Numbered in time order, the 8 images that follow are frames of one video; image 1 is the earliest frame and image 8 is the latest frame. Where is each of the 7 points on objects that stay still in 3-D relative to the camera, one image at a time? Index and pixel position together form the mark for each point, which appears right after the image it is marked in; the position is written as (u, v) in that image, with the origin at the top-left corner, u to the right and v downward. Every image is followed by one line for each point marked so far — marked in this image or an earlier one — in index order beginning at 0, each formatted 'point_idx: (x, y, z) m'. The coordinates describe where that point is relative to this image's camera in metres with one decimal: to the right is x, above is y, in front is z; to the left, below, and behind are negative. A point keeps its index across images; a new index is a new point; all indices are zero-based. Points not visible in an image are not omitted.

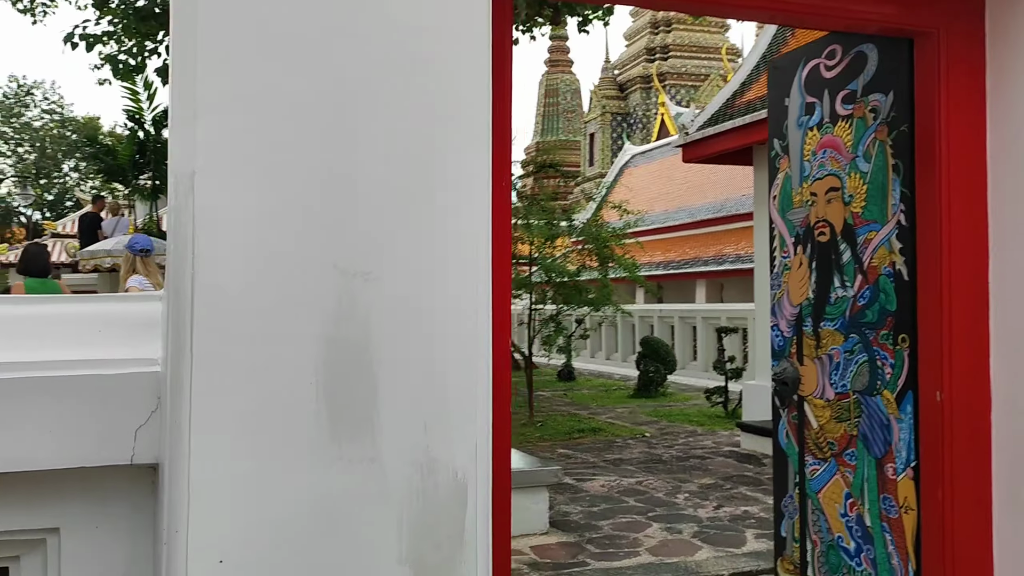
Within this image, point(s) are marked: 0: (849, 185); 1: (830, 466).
0: (+0.8, +0.3, +2.2) m
1: (+0.8, -0.5, +2.3) m
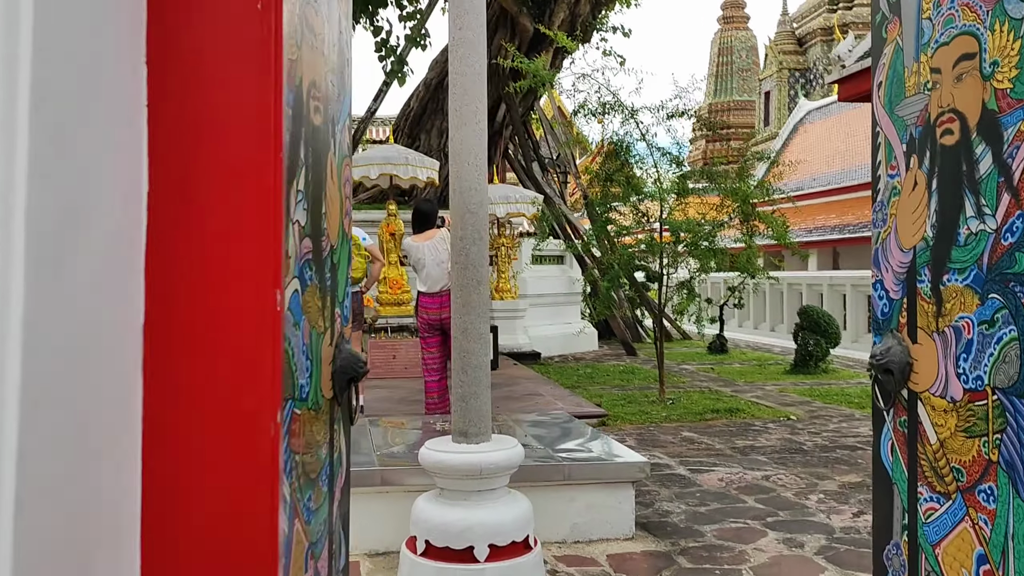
0: (+0.8, +0.4, +1.4) m
1: (+0.8, -0.4, +1.5) m
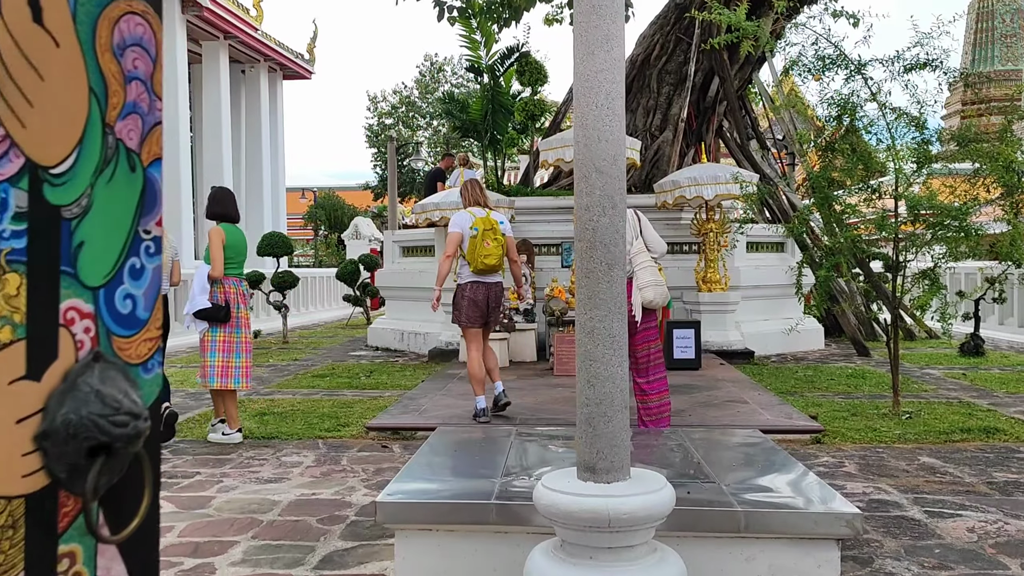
0: (+0.7, +0.4, +0.5) m
1: (+0.7, -0.3, +0.6) m
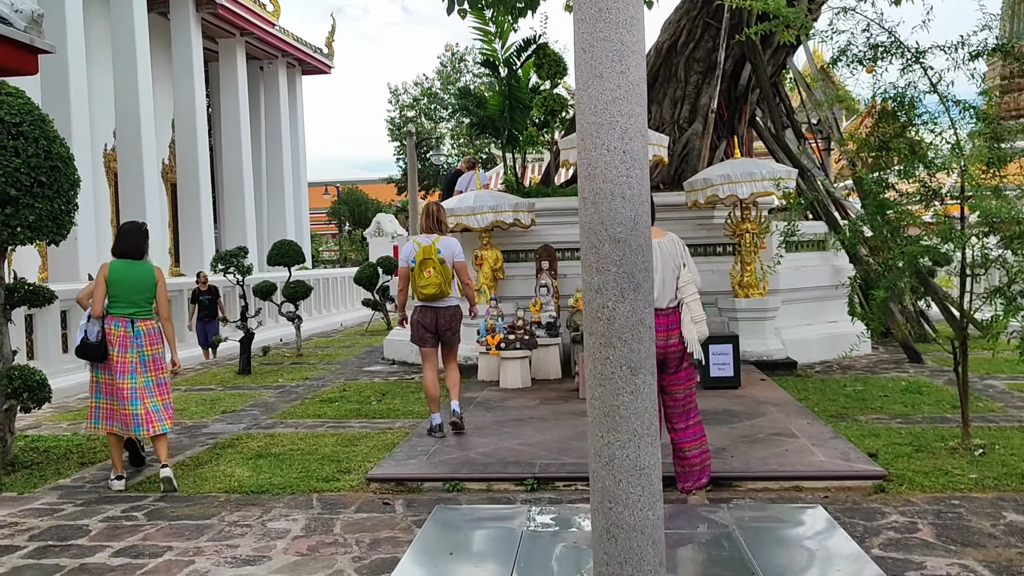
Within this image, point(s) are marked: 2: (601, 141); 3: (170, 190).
0: (+0.6, +0.2, -0.2) m
1: (+0.7, -0.6, -0.1) m
2: (+0.2, +0.3, +1.8) m
3: (-7.3, +2.1, +19.2) m
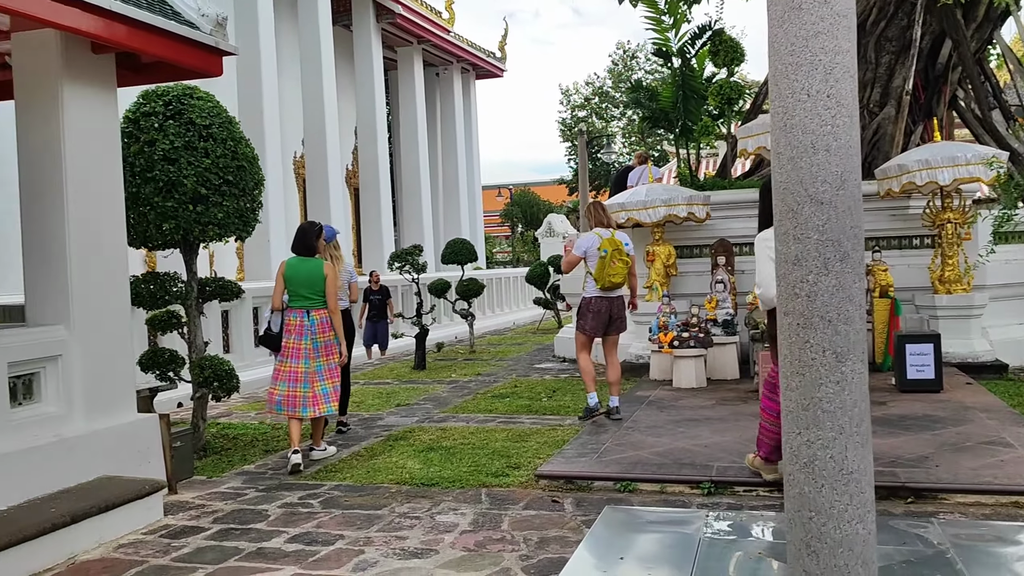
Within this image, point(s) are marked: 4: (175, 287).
0: (+0.5, +0.2, -0.5) m
1: (+0.6, -0.5, -0.4) m
2: (+0.5, +0.3, +1.6) m
3: (-3.6, +2.1, +20.1) m
4: (-2.1, 0.0, +5.7) m
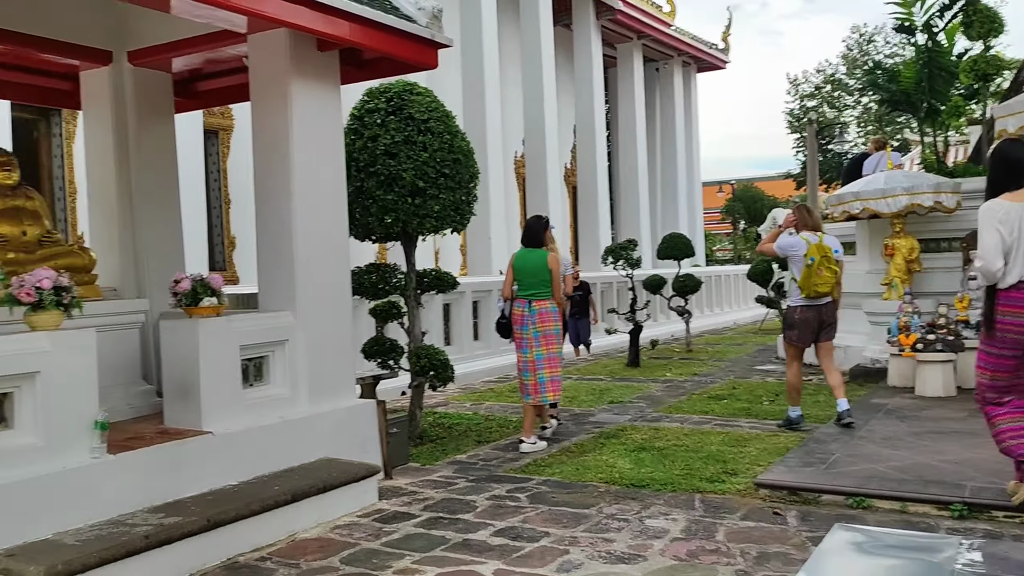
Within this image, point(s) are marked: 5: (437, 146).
0: (+0.3, +0.2, -0.8) m
1: (+0.4, -0.5, -0.7) m
2: (+0.8, +0.4, +1.2) m
3: (+1.3, +2.2, +20.1) m
4: (-0.8, +0.1, +5.8) m
5: (-0.5, +0.9, +5.7) m
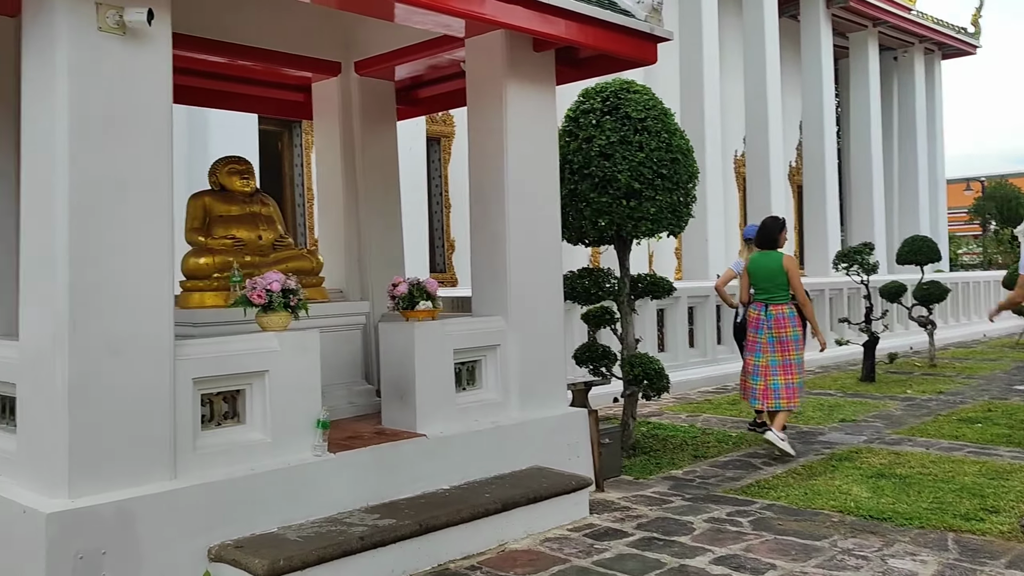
0: (+0.1, +0.2, -1.0) m
1: (+0.2, -0.5, -1.0) m
2: (+1.0, +0.4, +0.8) m
3: (+6.1, +2.1, +19.1) m
4: (+0.6, 0.0, +5.7) m
5: (+0.9, +0.9, +5.5) m
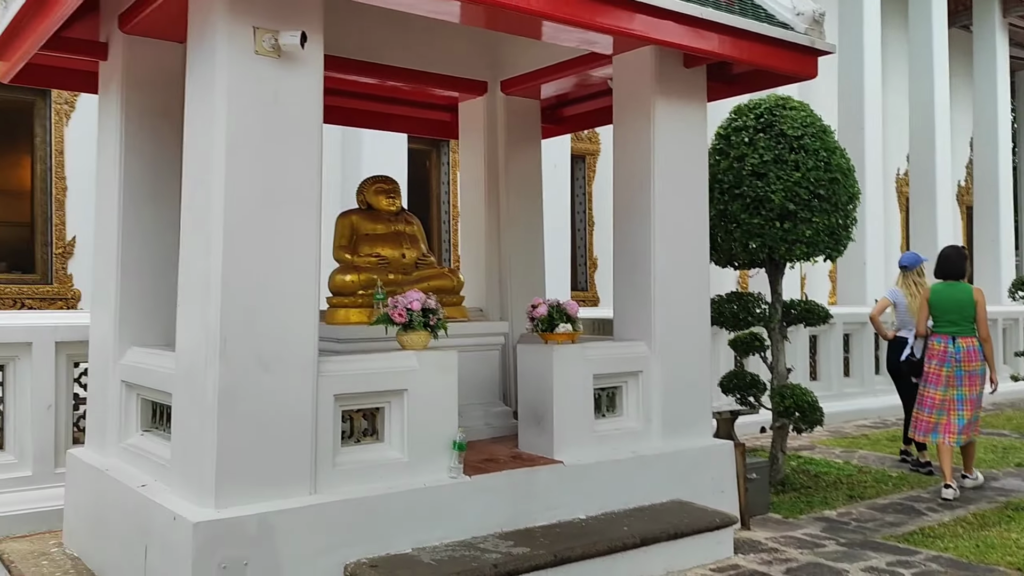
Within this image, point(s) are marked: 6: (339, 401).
0: (0.0, +0.2, -1.1) m
1: (+0.1, -0.5, -1.1) m
2: (+1.2, +0.3, +0.5) m
3: (+9.0, +1.5, +17.8) m
4: (+1.5, -0.1, +5.4) m
5: (+1.7, +0.7, +5.2) m
6: (-0.7, -0.4, +3.4) m
